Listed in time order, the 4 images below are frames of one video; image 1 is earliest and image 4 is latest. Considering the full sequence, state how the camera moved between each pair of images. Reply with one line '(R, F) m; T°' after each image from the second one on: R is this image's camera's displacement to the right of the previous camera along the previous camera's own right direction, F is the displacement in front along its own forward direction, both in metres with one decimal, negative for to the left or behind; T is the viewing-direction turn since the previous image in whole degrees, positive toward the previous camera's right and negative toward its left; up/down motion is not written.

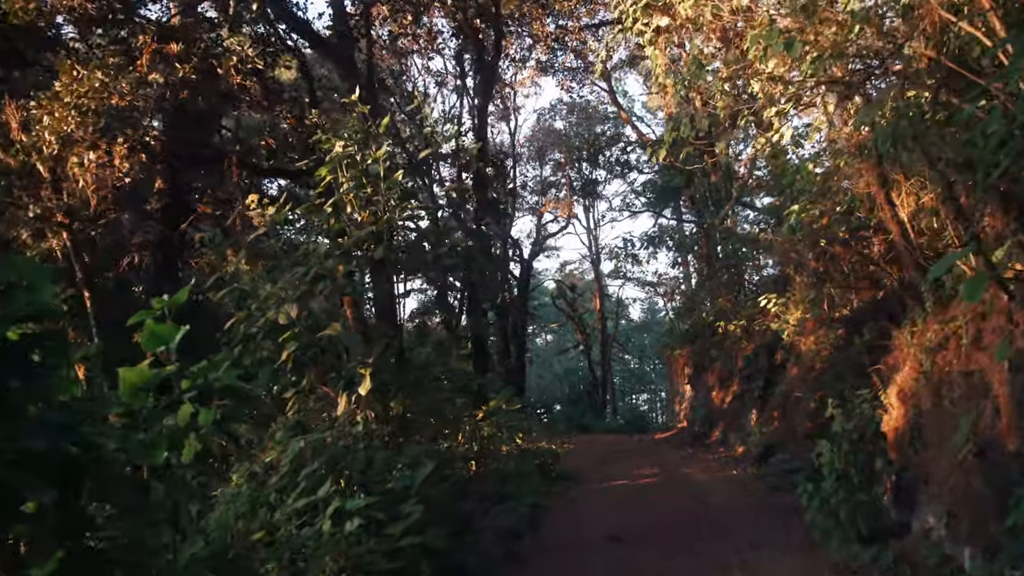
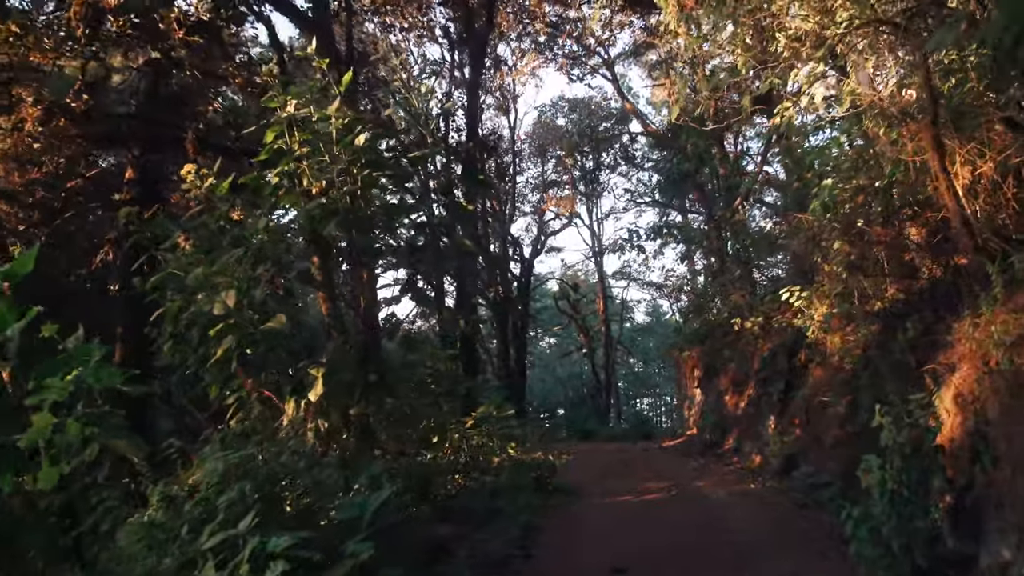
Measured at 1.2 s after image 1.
(+0.2, +1.3) m; 0°
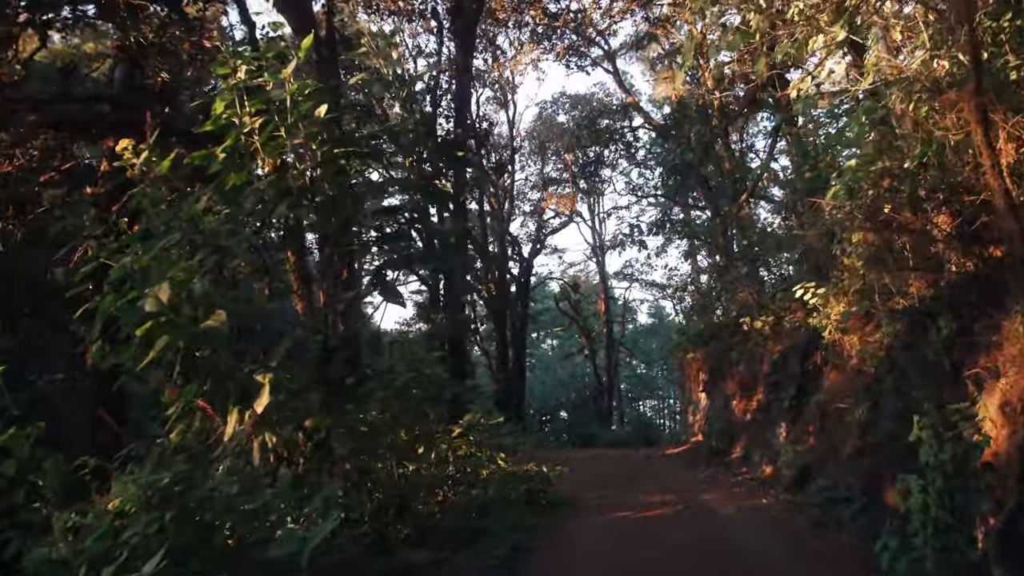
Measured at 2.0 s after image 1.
(+0.2, +0.9) m; 0°
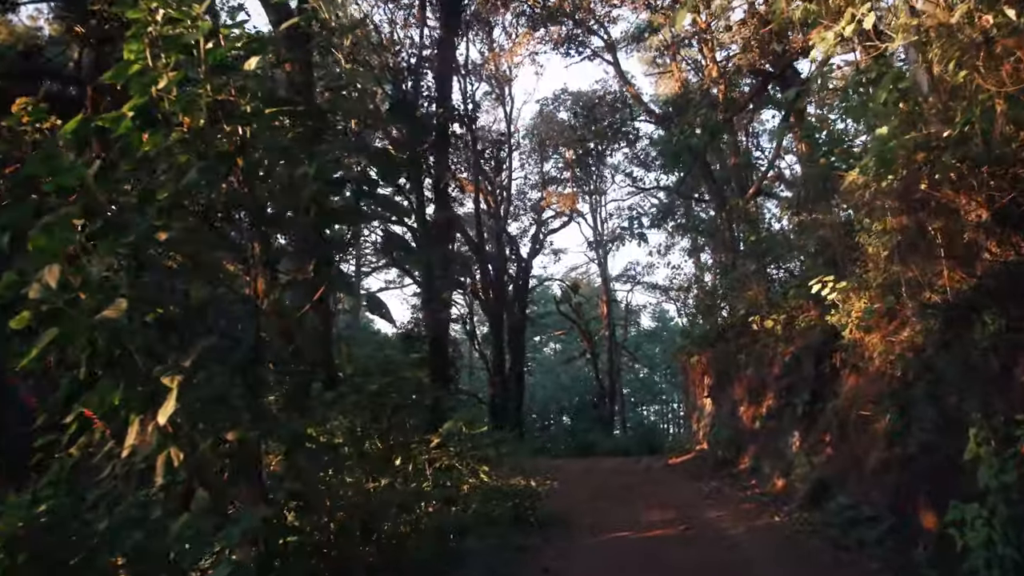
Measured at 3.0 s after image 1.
(+0.2, +1.0) m; 0°
